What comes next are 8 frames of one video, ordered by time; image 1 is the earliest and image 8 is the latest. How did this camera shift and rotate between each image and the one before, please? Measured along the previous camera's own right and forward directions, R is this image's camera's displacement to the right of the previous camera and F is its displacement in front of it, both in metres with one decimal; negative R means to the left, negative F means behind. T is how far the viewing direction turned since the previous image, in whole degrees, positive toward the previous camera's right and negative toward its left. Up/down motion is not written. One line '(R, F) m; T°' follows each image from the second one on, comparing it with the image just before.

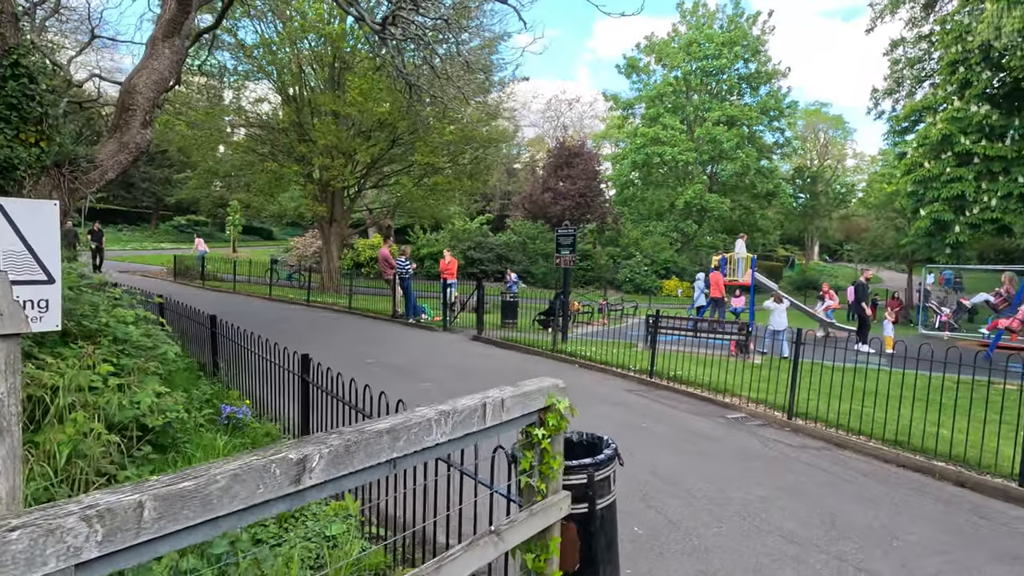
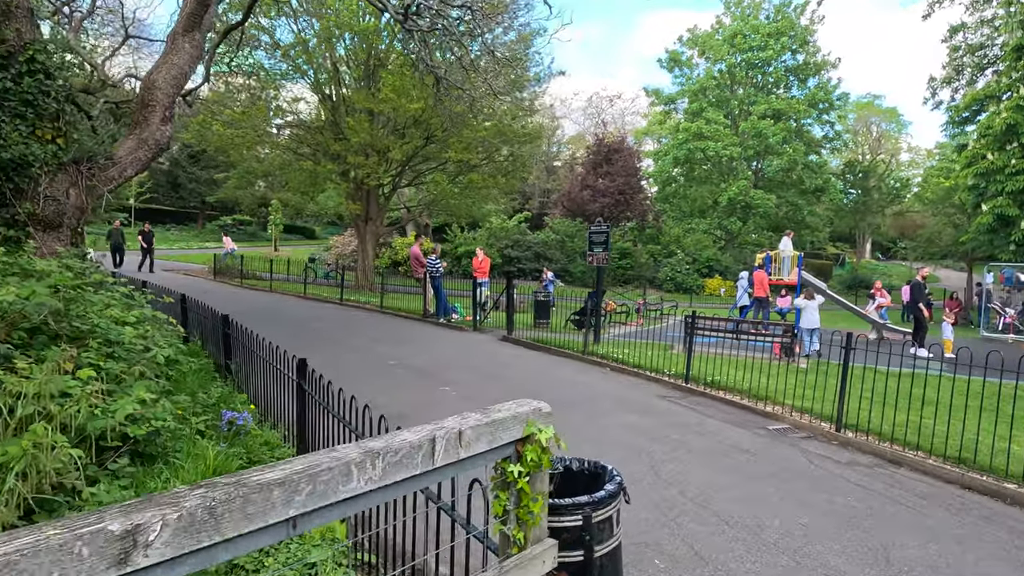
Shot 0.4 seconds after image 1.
(+0.2, +0.4) m; -4°
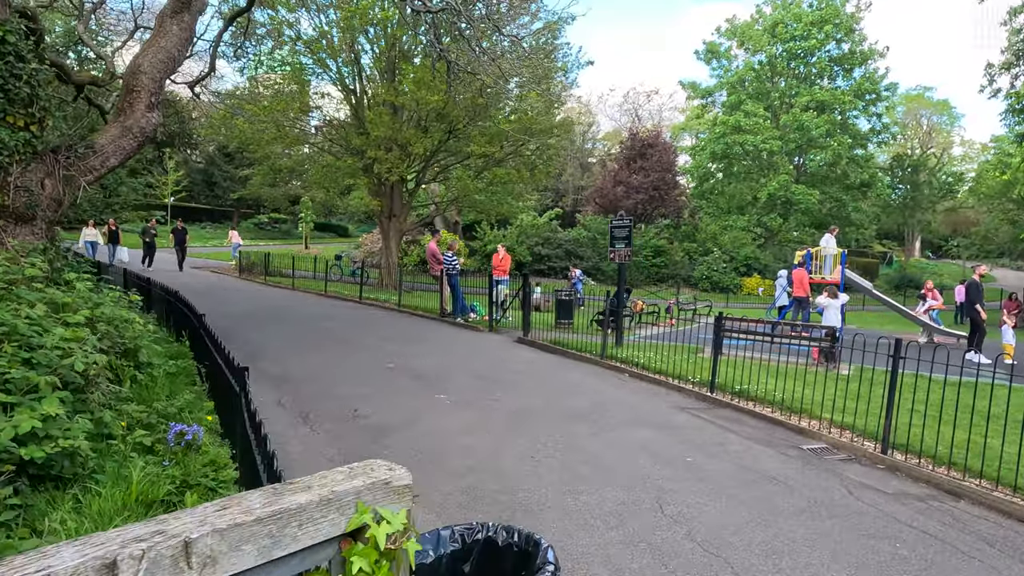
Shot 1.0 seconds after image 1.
(+0.3, +0.7) m; -3°
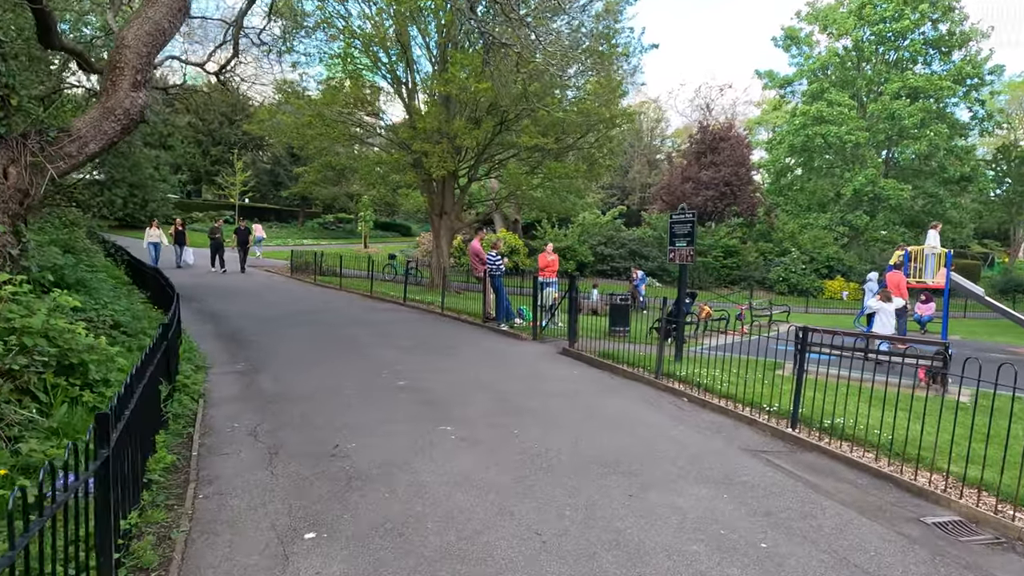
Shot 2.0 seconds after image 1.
(+0.3, +1.3) m; -6°
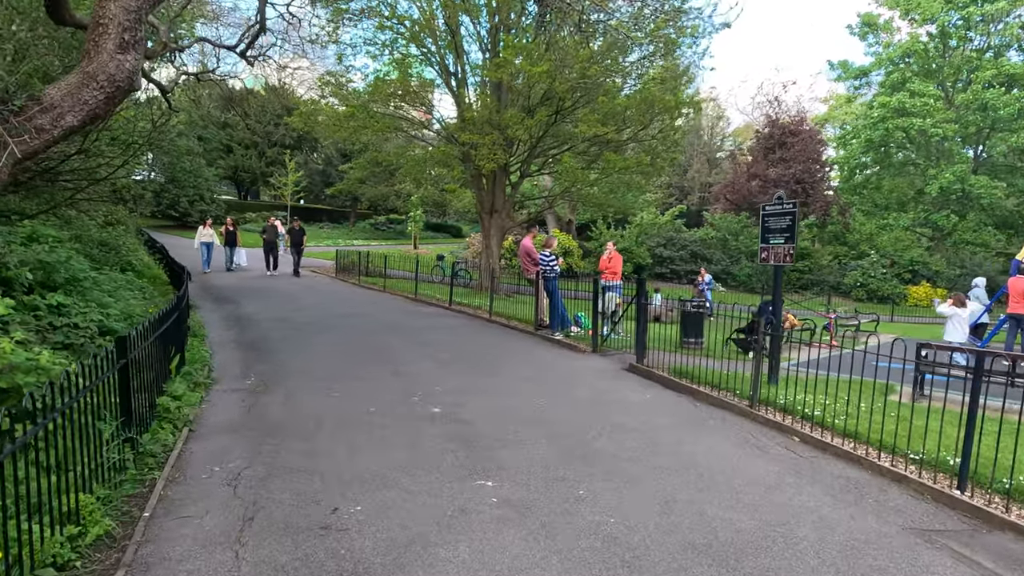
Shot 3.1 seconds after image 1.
(-0.1, +1.4) m; -4°
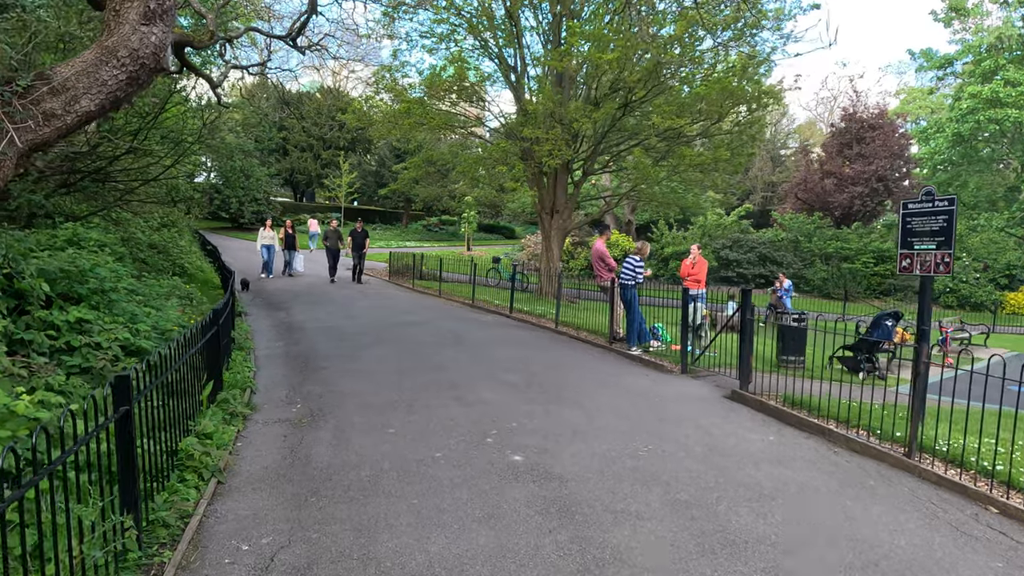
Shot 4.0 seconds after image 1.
(-0.3, +1.1) m; -4°
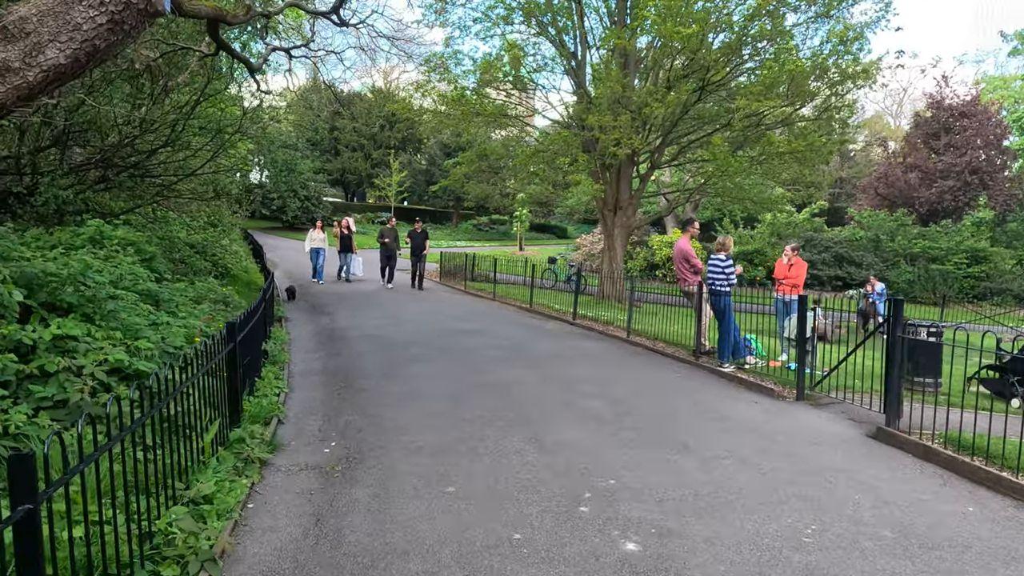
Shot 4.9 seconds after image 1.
(-0.3, +1.3) m; -4°
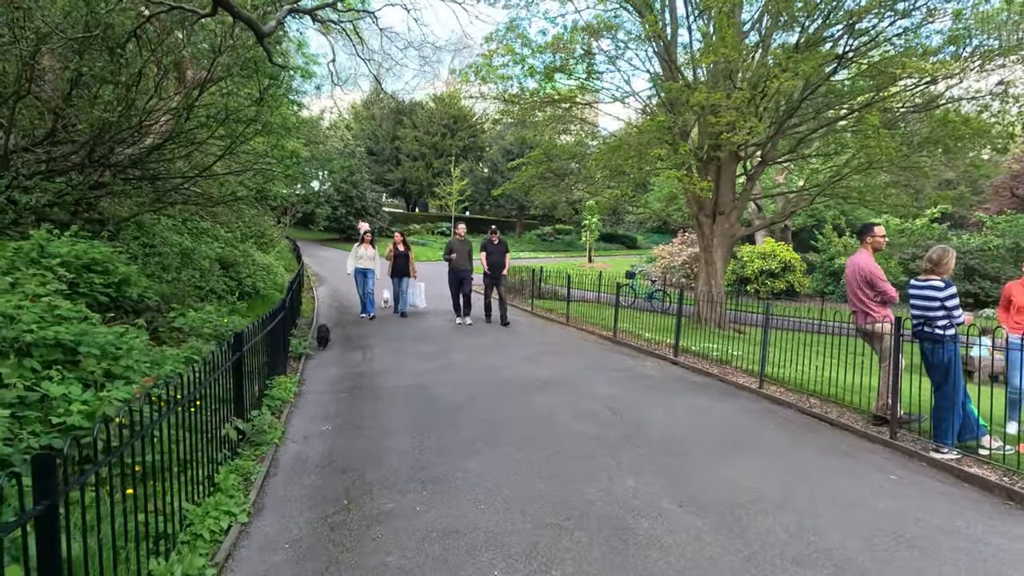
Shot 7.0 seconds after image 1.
(-0.3, +2.6) m; -5°
